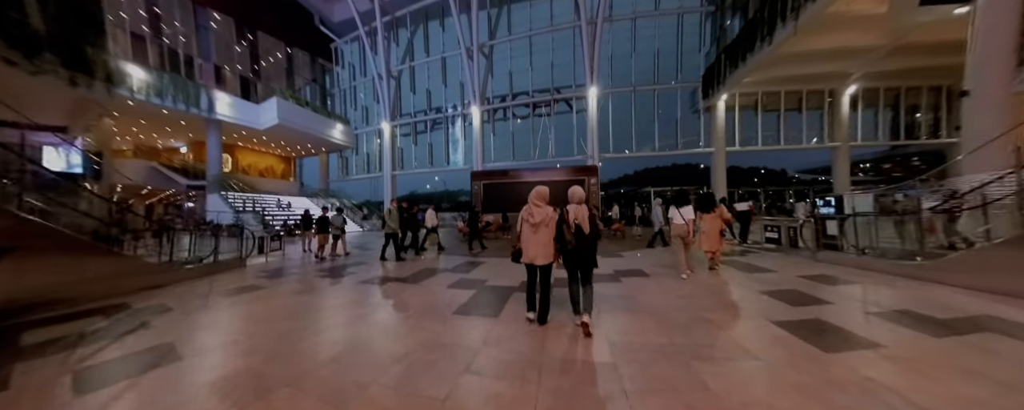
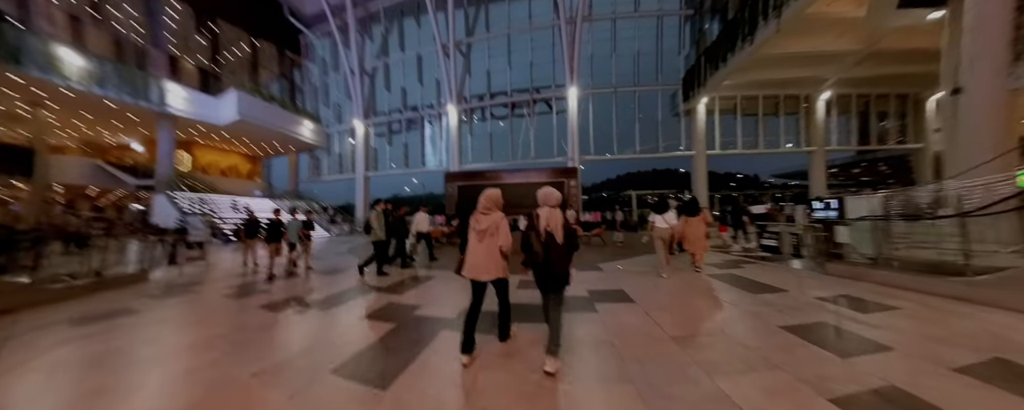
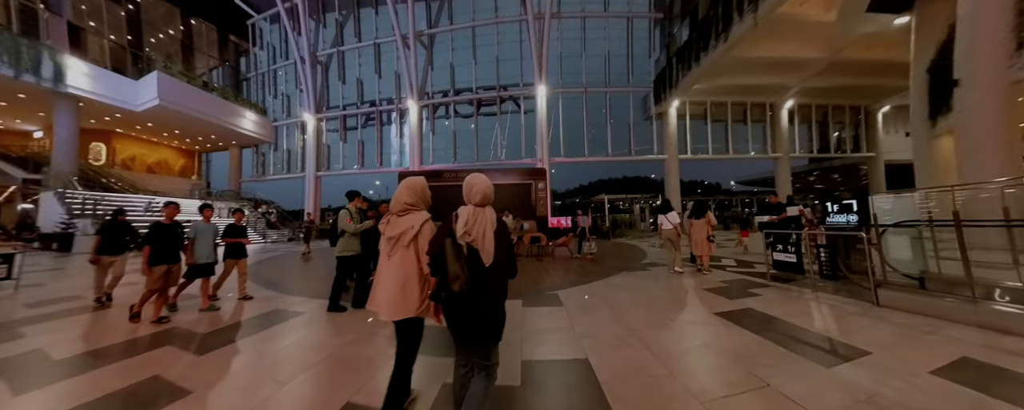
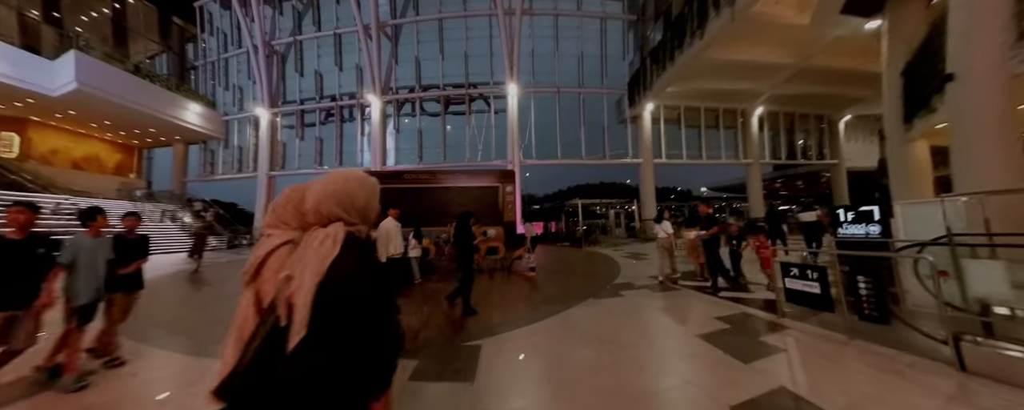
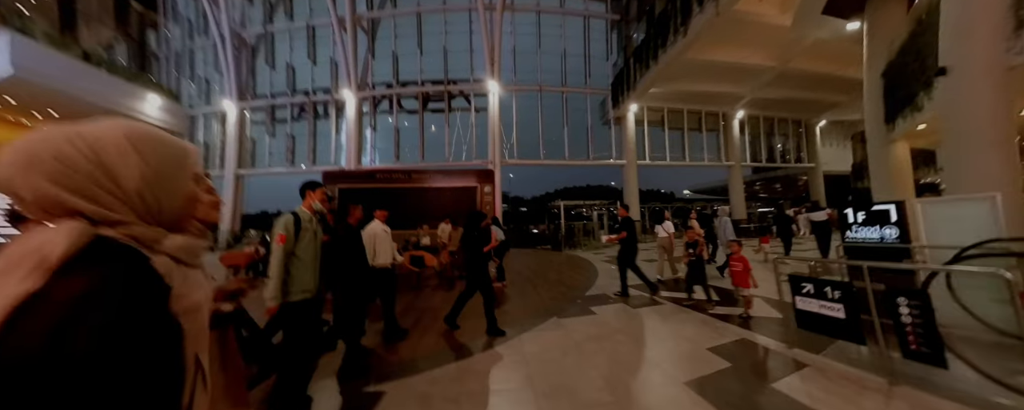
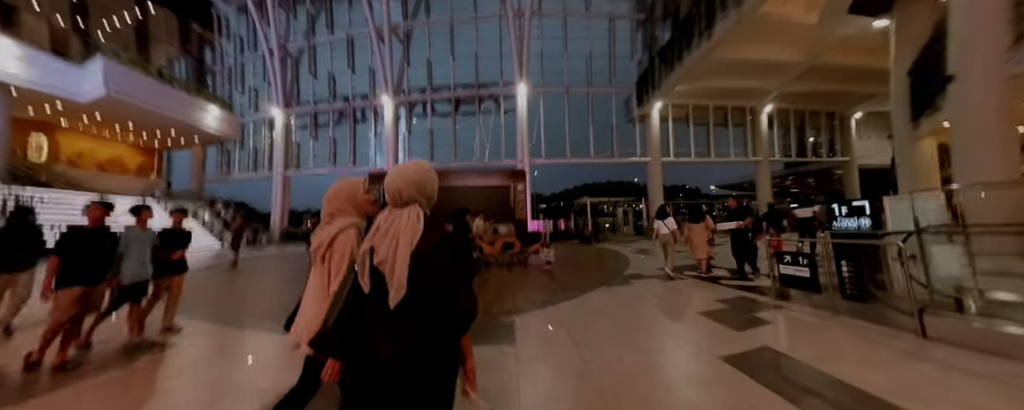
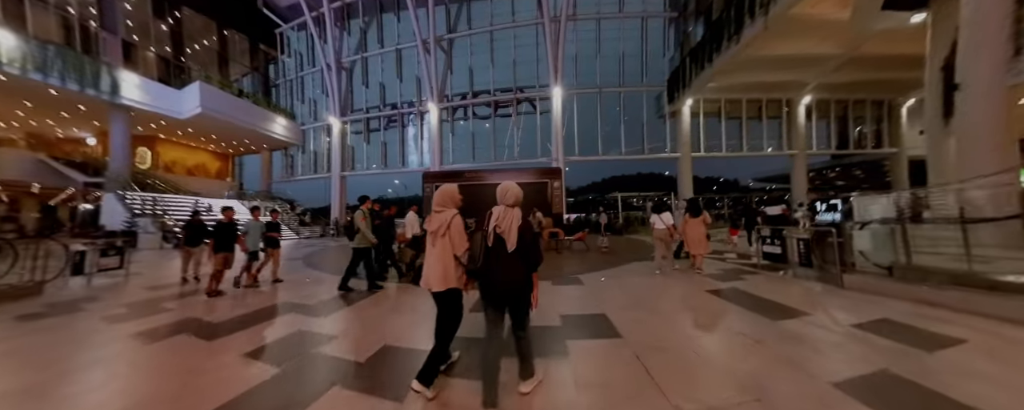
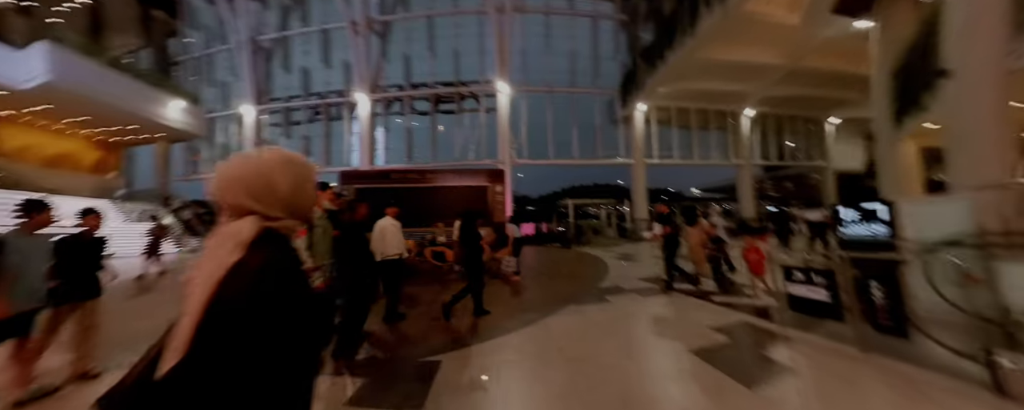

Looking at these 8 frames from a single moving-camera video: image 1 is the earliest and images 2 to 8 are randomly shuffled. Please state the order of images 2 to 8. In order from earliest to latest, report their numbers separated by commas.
2, 7, 3, 6, 4, 8, 5
